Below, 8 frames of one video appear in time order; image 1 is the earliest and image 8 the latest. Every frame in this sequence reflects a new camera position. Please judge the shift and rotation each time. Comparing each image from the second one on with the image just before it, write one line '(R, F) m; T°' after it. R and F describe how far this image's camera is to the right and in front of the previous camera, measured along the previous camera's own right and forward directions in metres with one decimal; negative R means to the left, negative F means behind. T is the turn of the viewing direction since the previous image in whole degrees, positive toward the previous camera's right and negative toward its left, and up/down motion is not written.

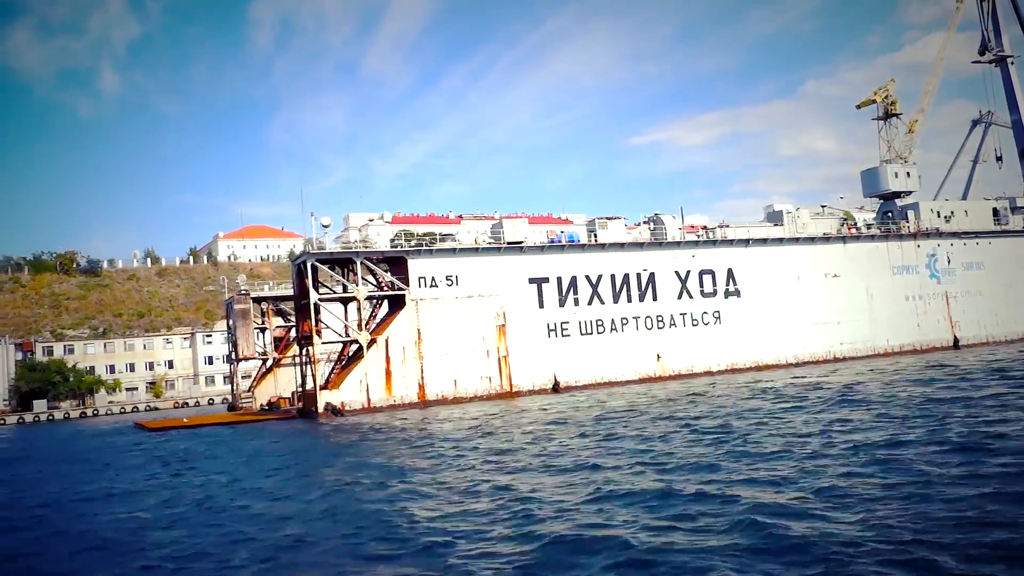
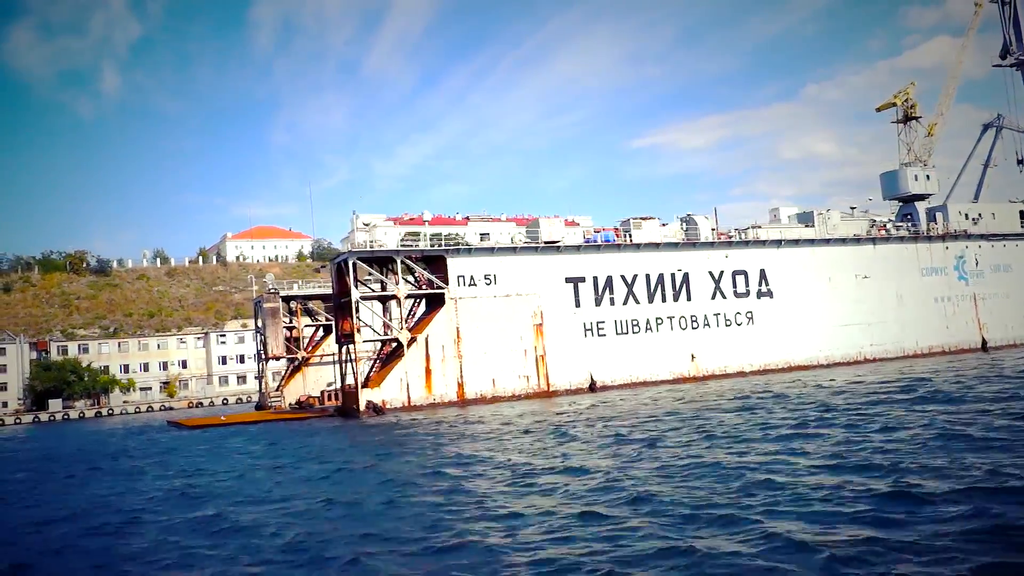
(-1.4, -0.1) m; 0°
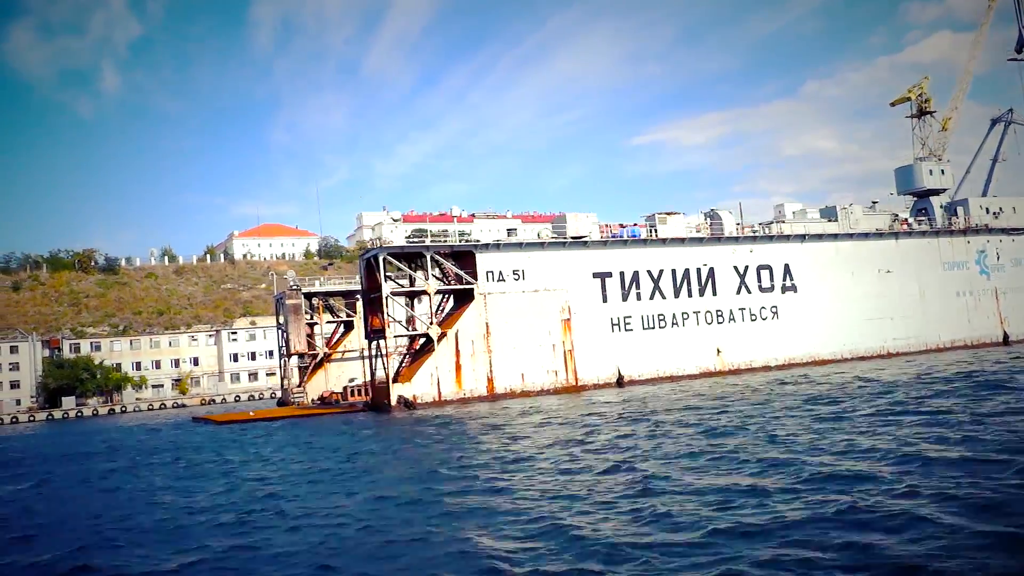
(-1.0, -0.1) m; 0°
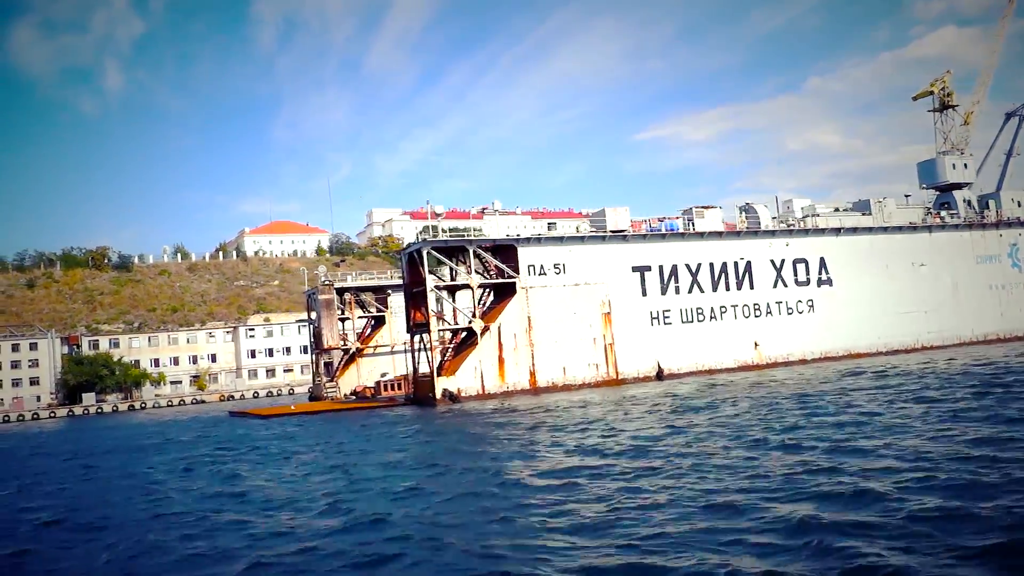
(-1.4, -0.1) m; 0°
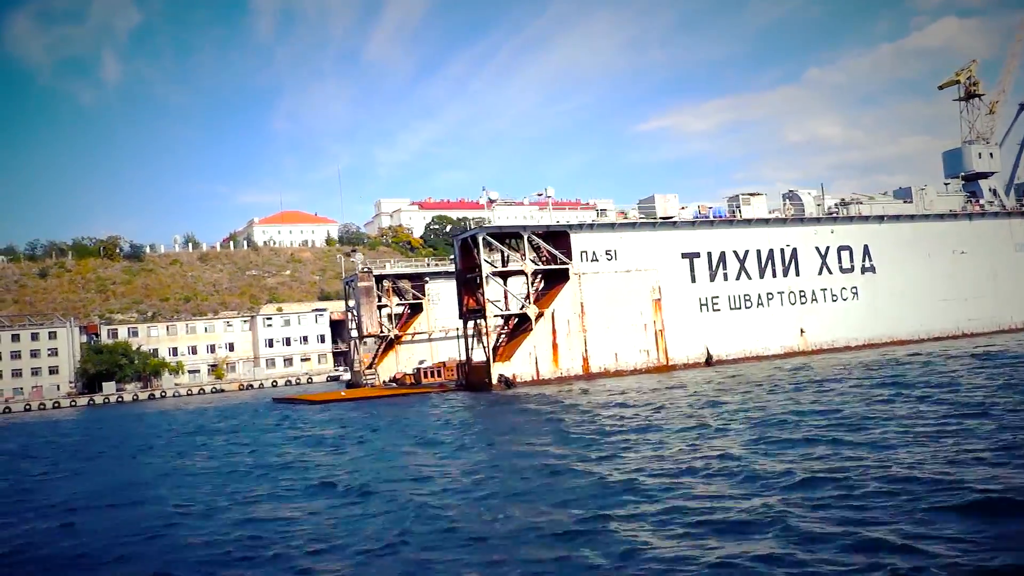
(-2.0, -0.1) m; 0°
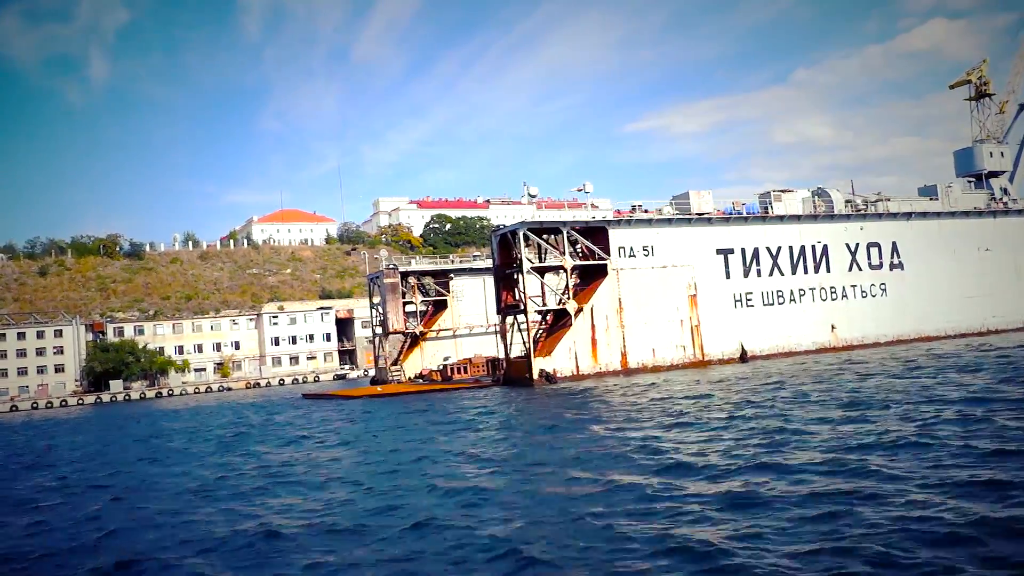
(-1.7, -0.1) m; +1°
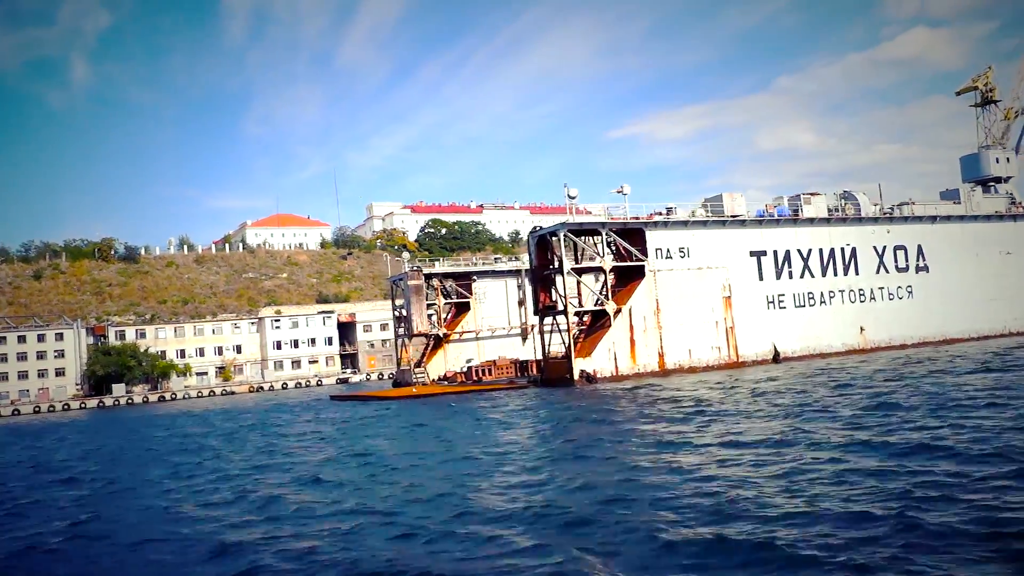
(-1.9, -0.1) m; +1°
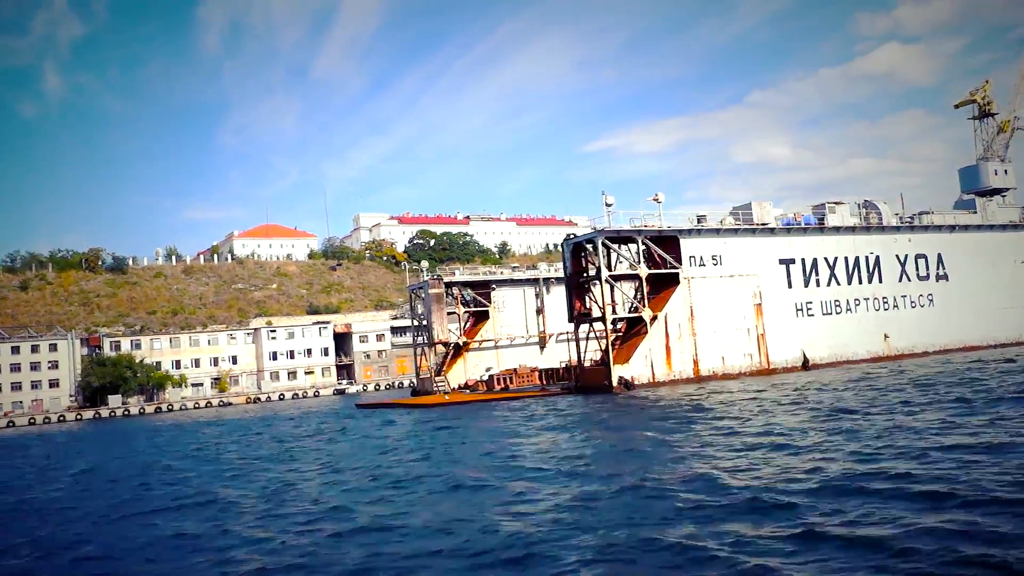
(-2.1, 0.0) m; +1°
